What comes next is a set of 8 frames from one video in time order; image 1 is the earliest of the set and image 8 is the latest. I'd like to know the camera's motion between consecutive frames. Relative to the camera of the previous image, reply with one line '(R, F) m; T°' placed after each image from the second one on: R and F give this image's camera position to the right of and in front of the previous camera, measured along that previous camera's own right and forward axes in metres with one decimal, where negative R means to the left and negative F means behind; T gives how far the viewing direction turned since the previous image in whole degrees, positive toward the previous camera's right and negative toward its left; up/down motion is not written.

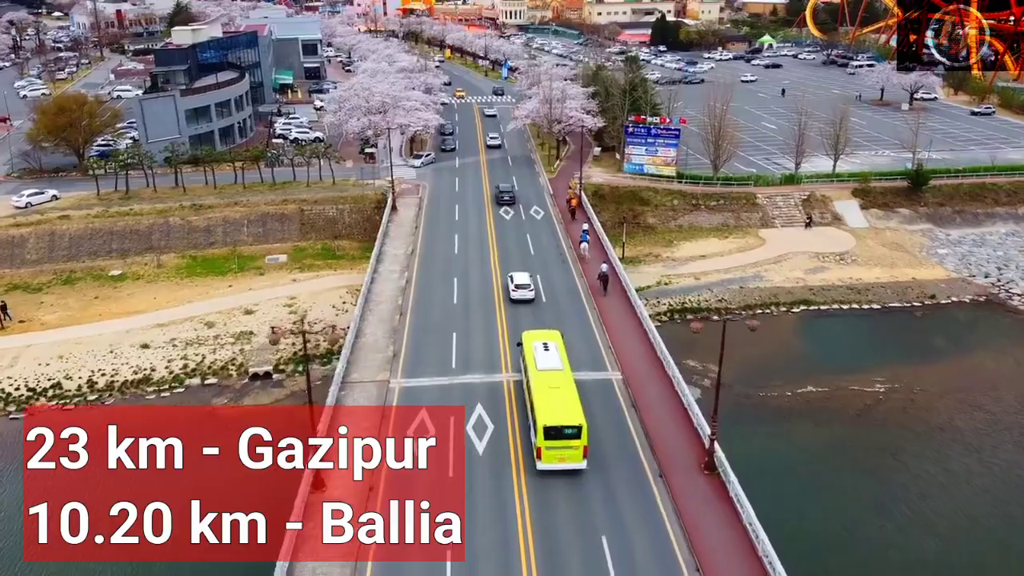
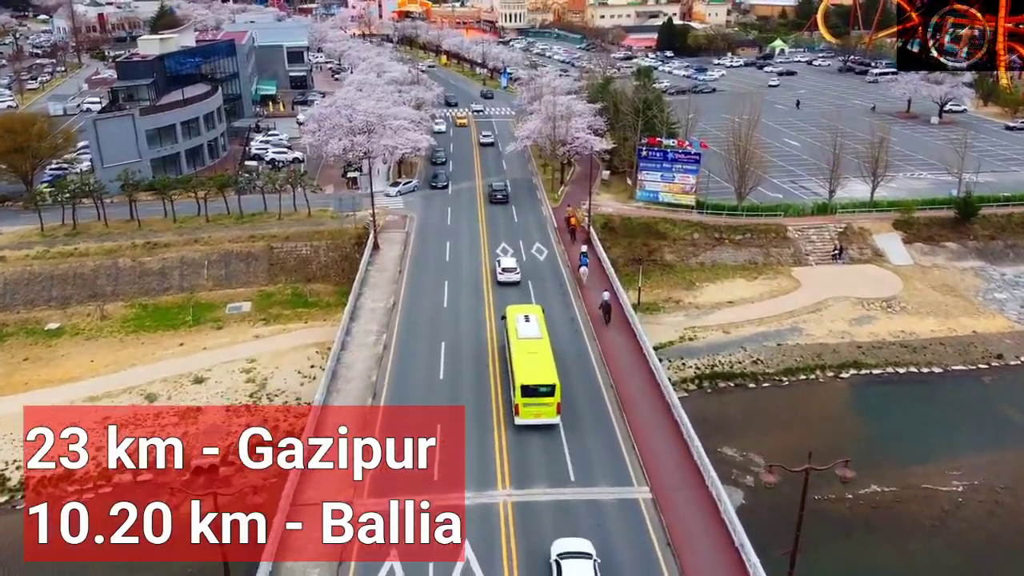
(0.0, +6.5) m; 0°
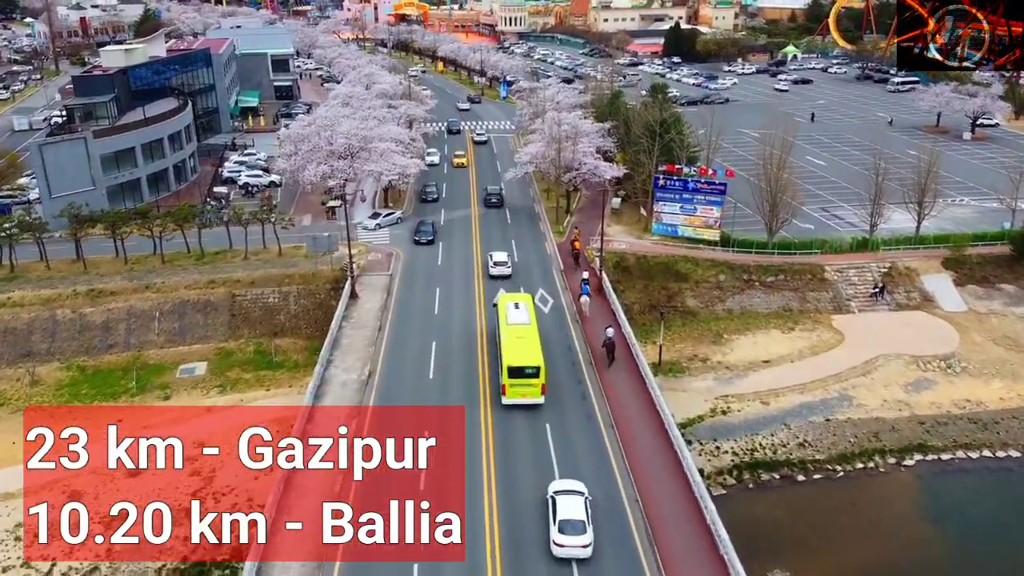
(0.0, +6.1) m; 0°
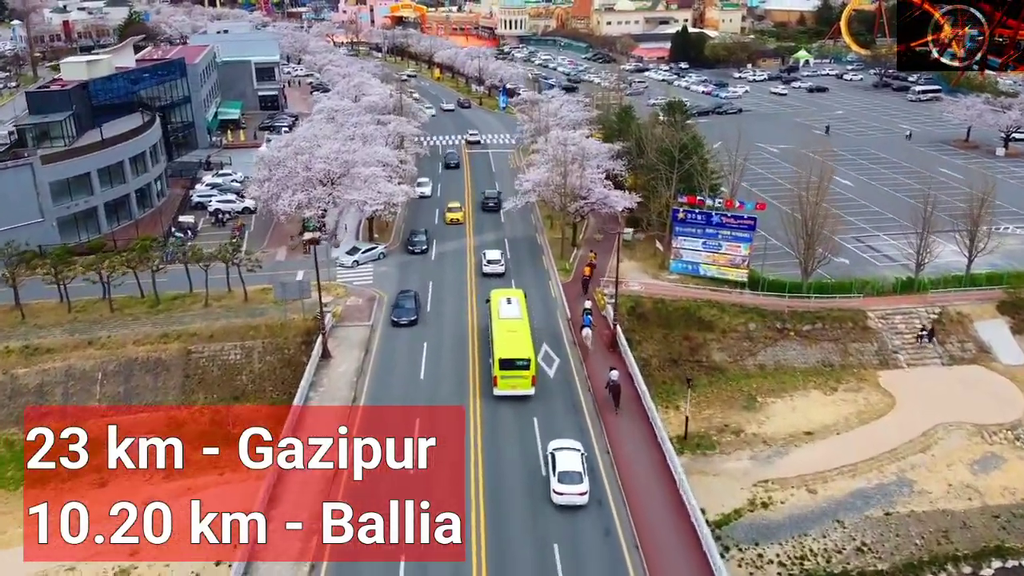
(0.0, +5.5) m; 0°
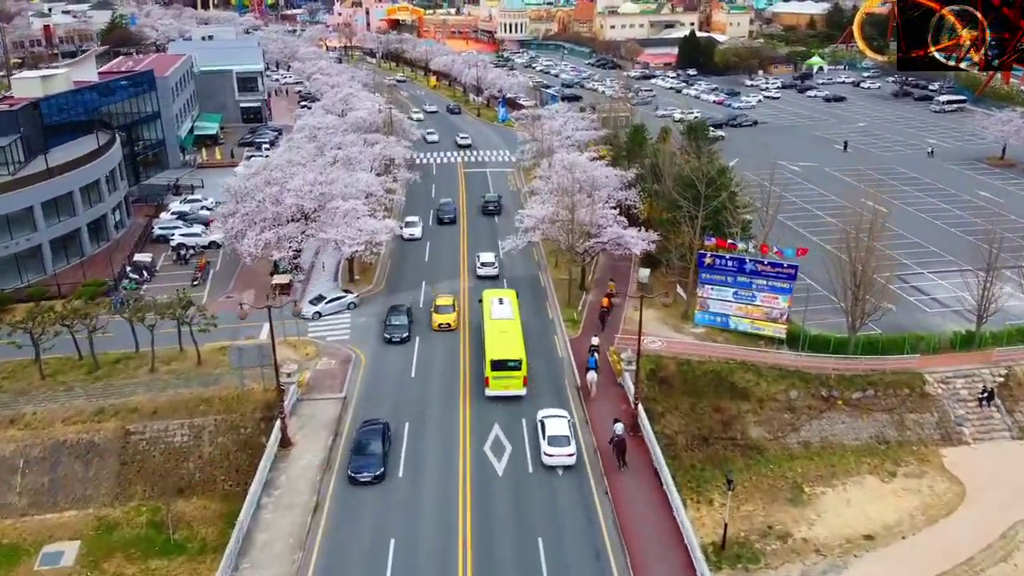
(0.0, +5.6) m; 0°
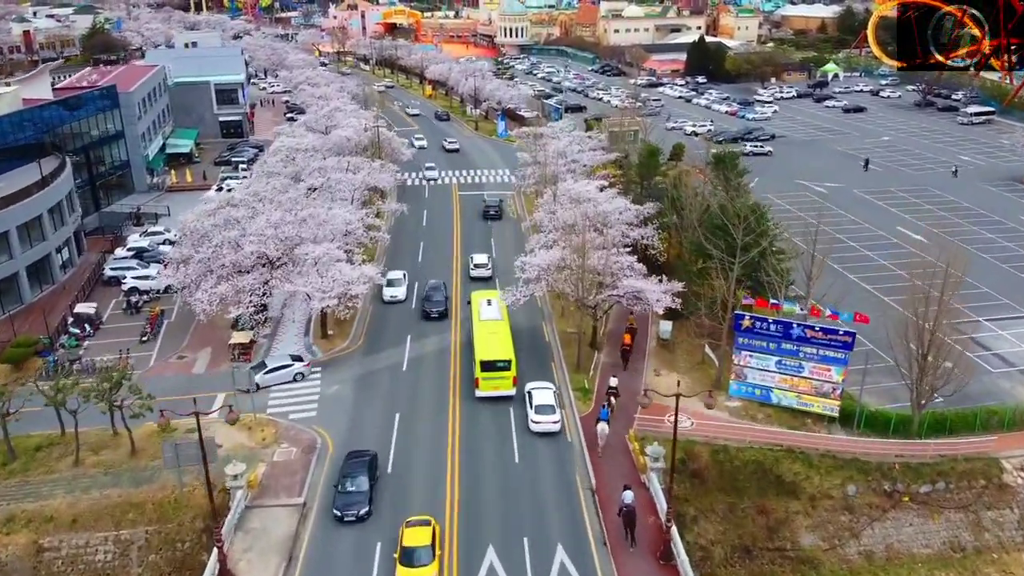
(0.0, +5.6) m; 0°
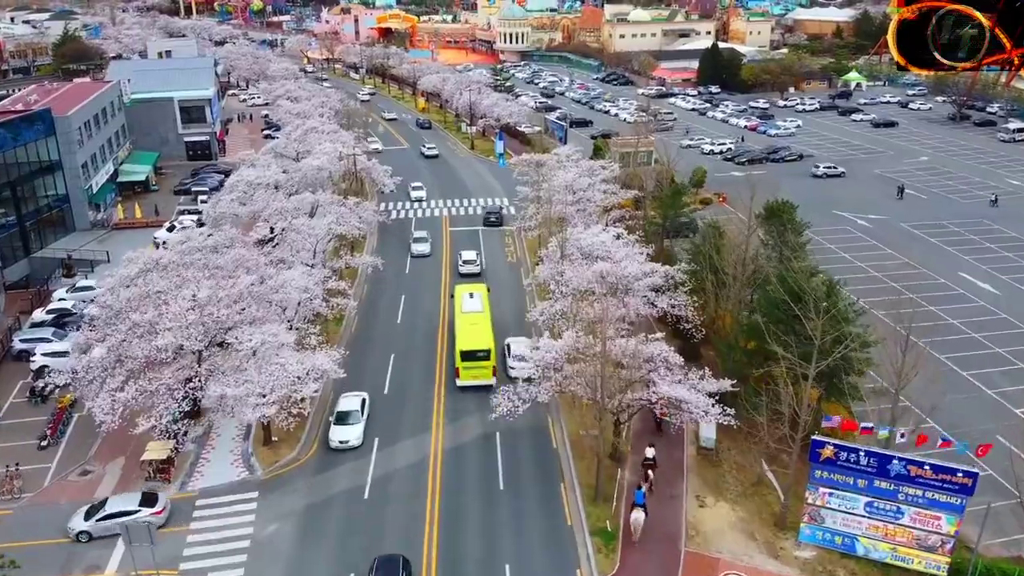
(+0.1, +7.5) m; 0°
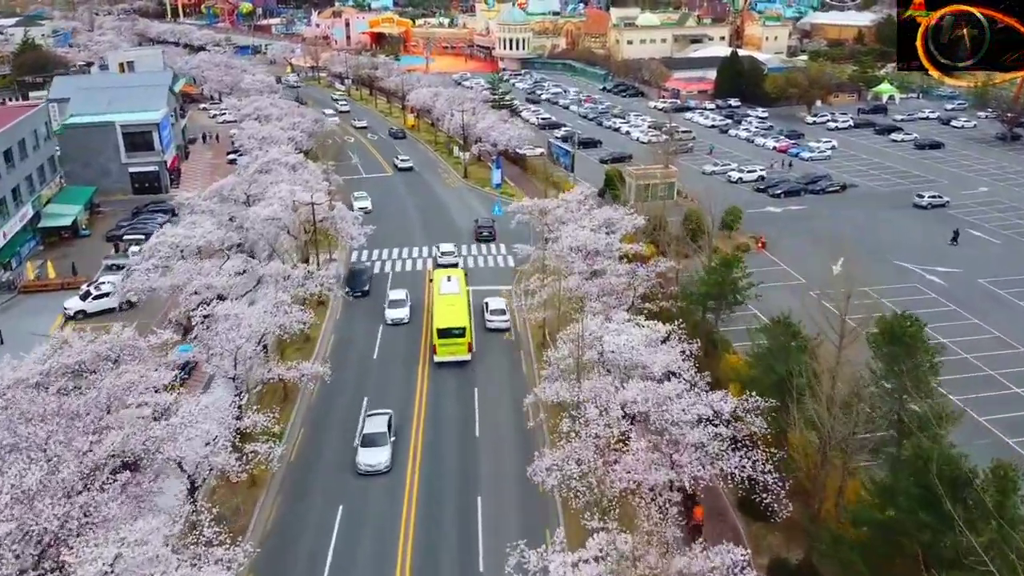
(+0.1, +9.1) m; 0°
